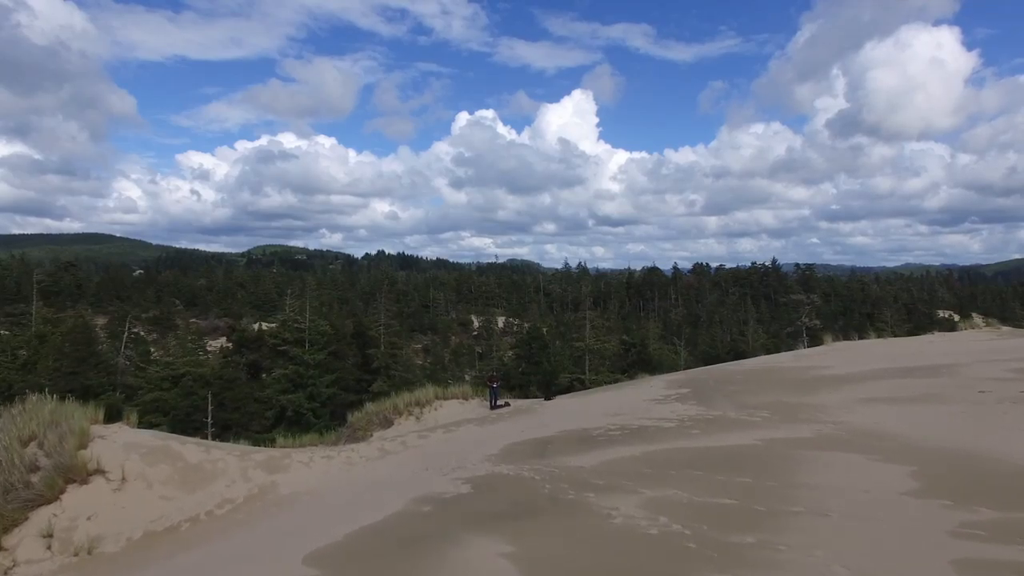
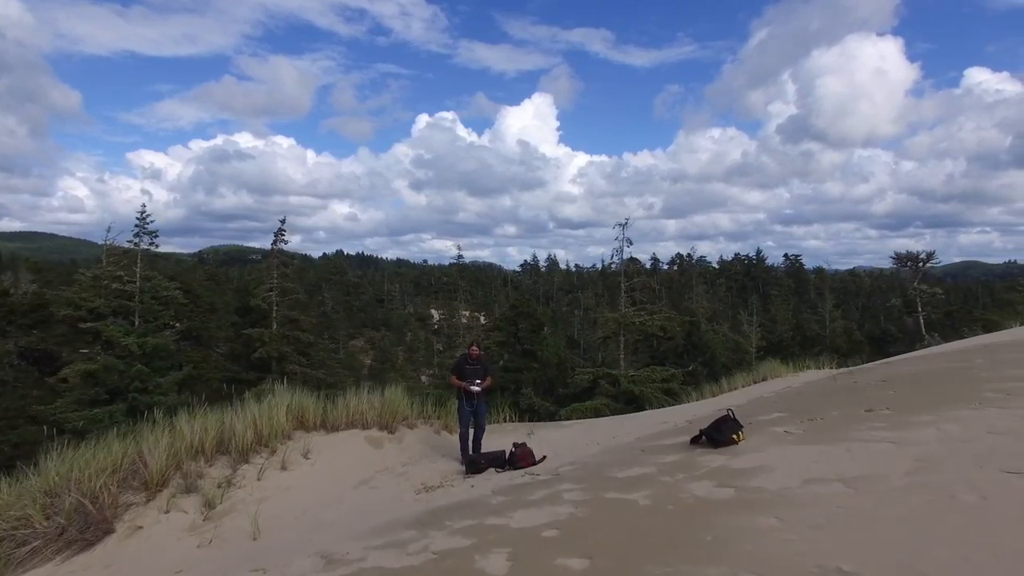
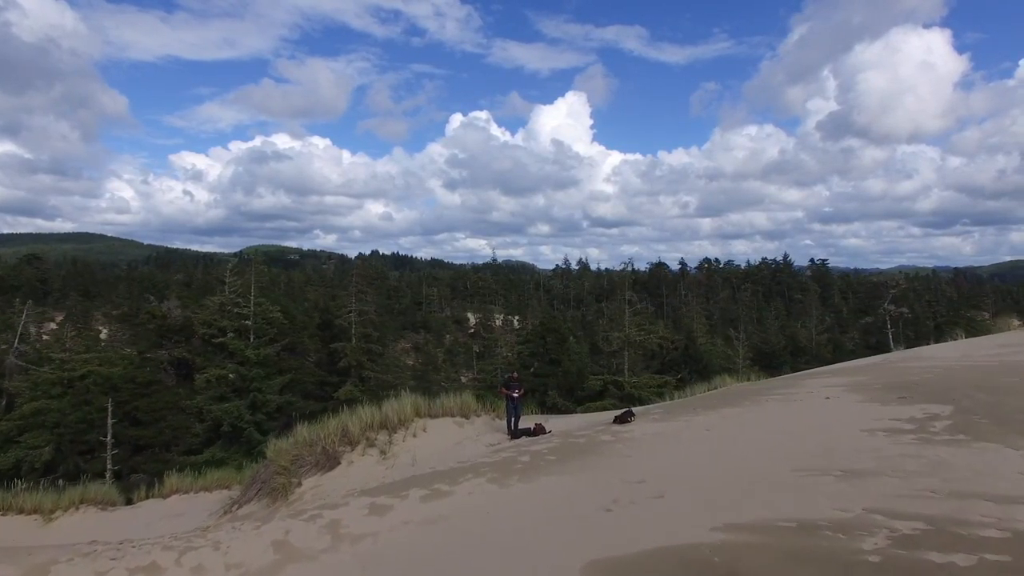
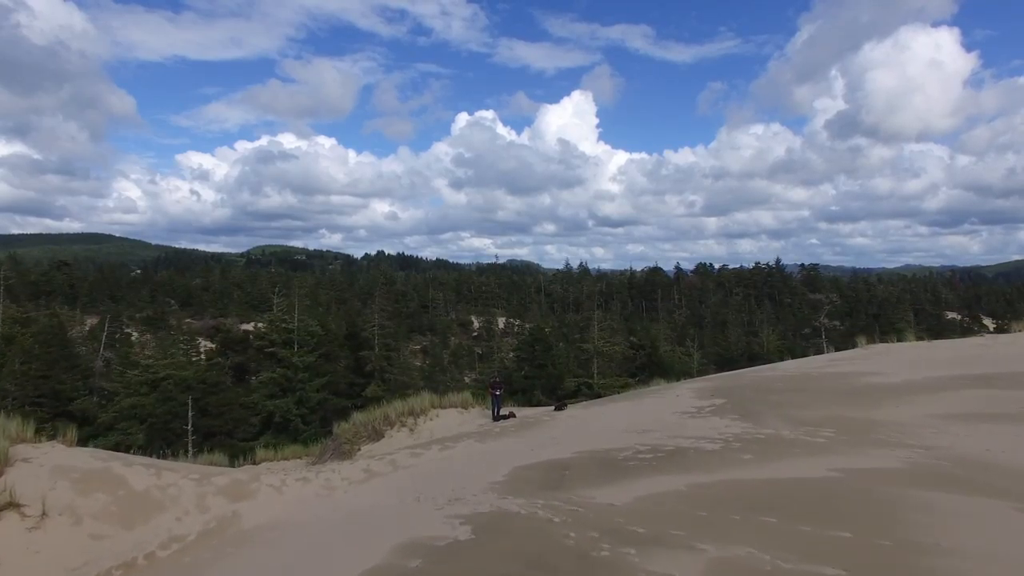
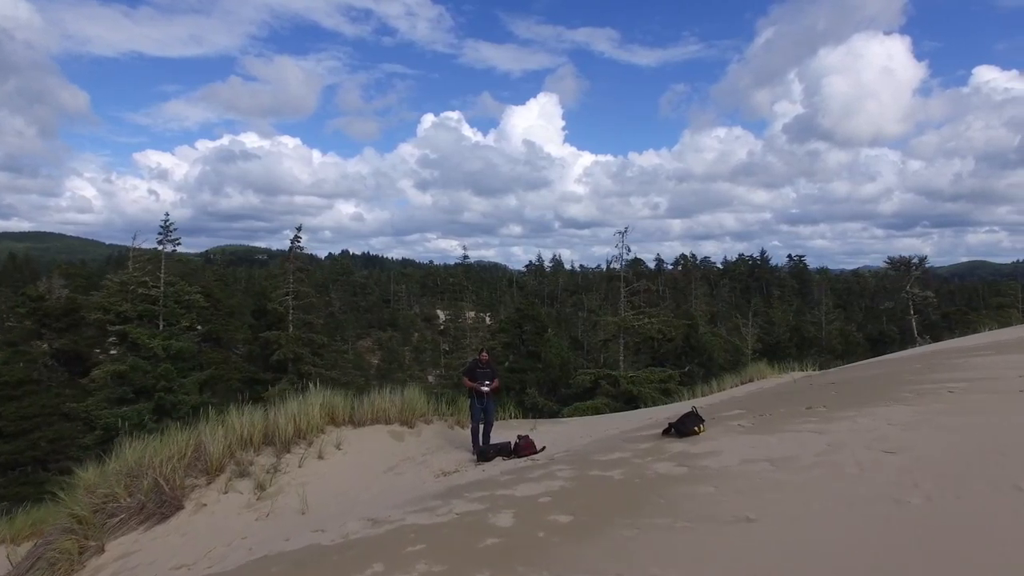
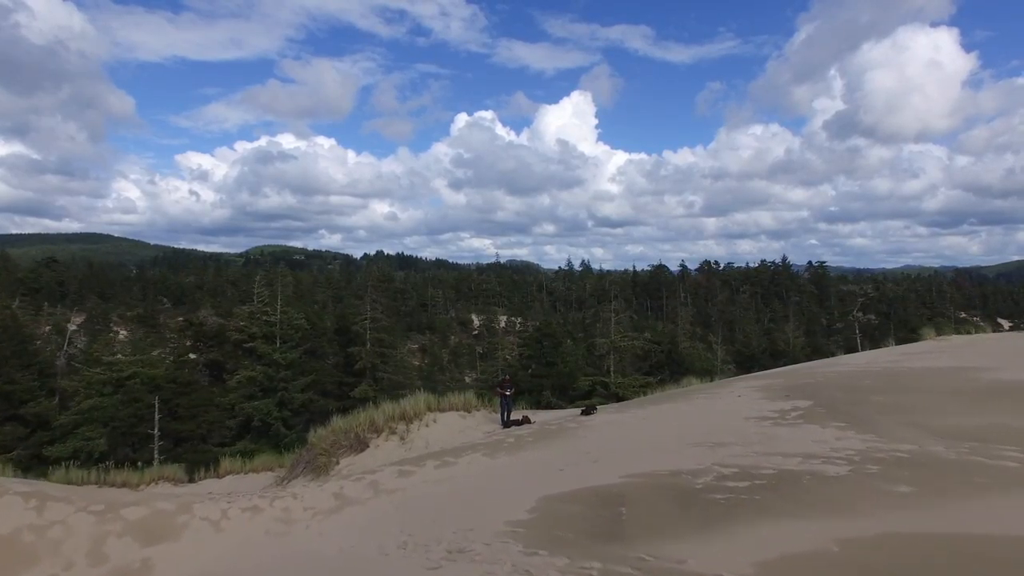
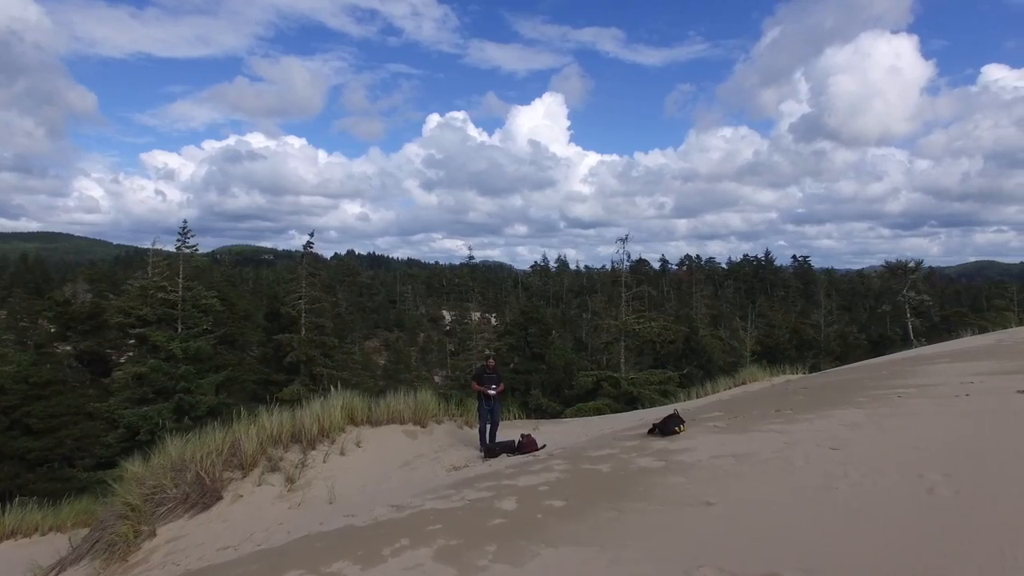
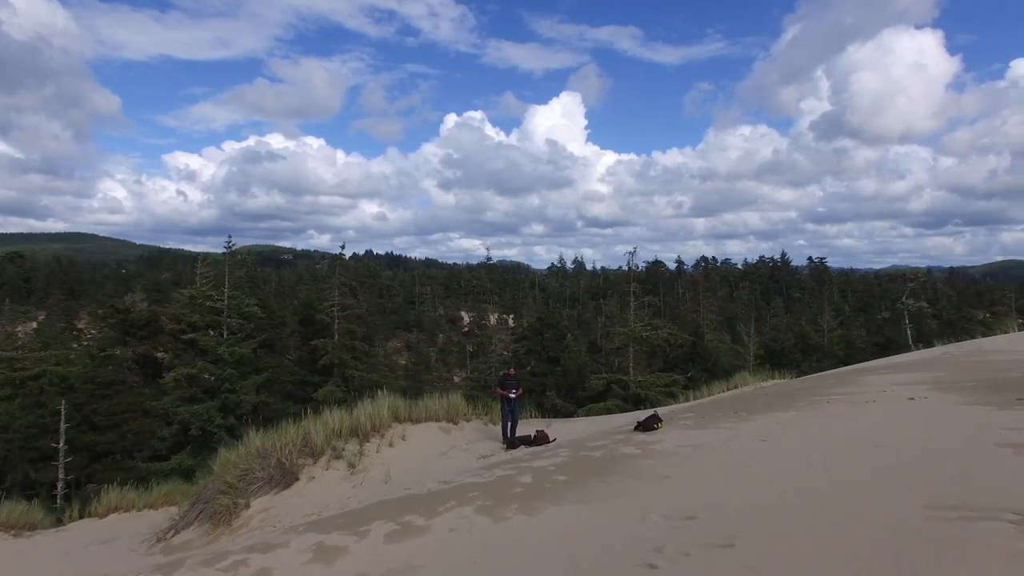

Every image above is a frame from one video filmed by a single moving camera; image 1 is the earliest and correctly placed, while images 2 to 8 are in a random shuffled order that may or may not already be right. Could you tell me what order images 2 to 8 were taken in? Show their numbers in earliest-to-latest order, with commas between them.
4, 6, 3, 8, 7, 5, 2
